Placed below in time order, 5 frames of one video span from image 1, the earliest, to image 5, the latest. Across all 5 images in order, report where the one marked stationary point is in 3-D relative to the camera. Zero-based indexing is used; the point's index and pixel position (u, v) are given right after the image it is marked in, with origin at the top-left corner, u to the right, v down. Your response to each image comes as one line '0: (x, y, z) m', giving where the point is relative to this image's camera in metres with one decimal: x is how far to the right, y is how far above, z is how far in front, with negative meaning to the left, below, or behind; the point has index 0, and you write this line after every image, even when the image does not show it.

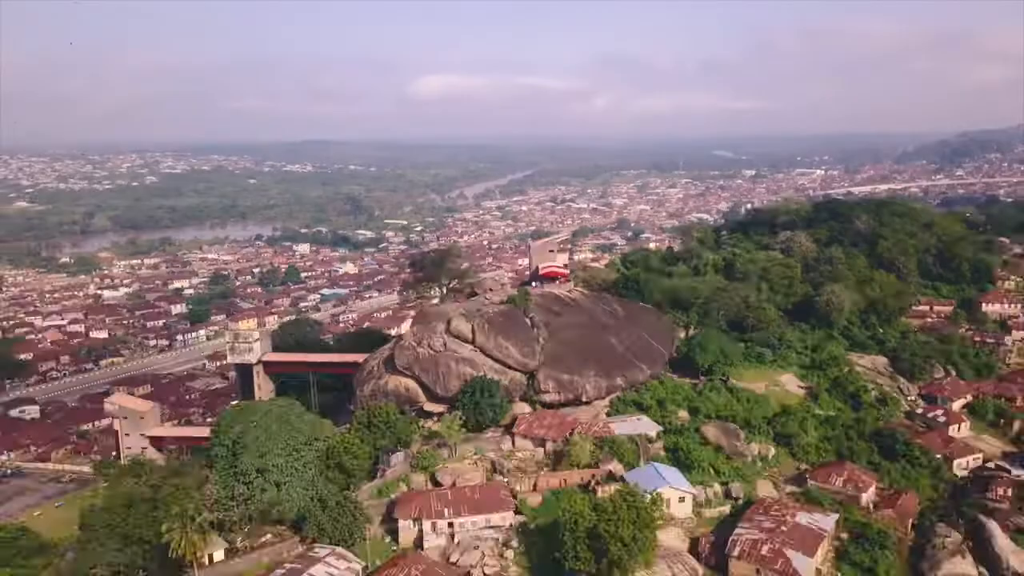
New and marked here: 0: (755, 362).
0: (+2.8, -0.9, +17.5) m
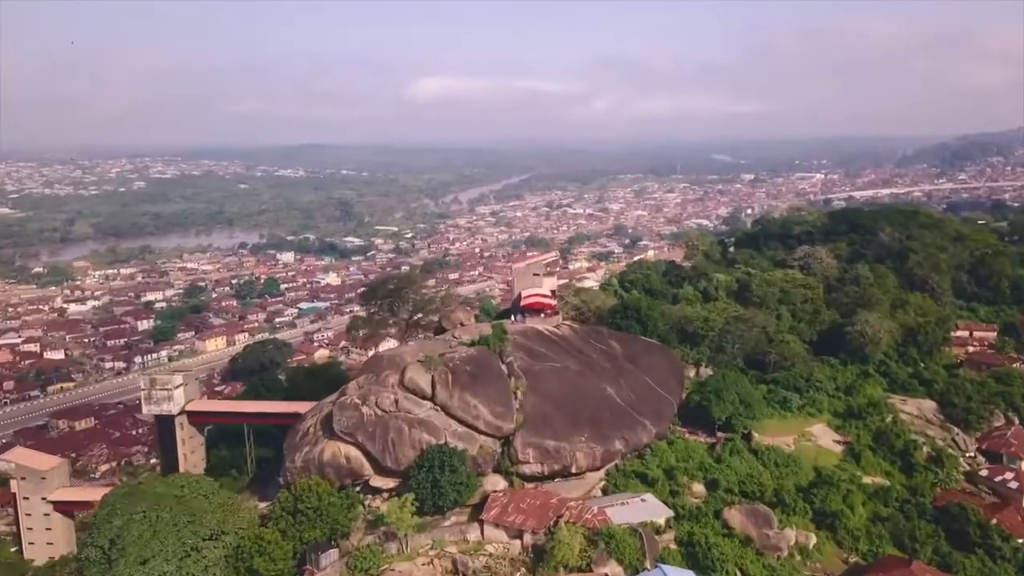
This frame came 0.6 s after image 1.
0: (+2.6, -1.2, +14.8) m
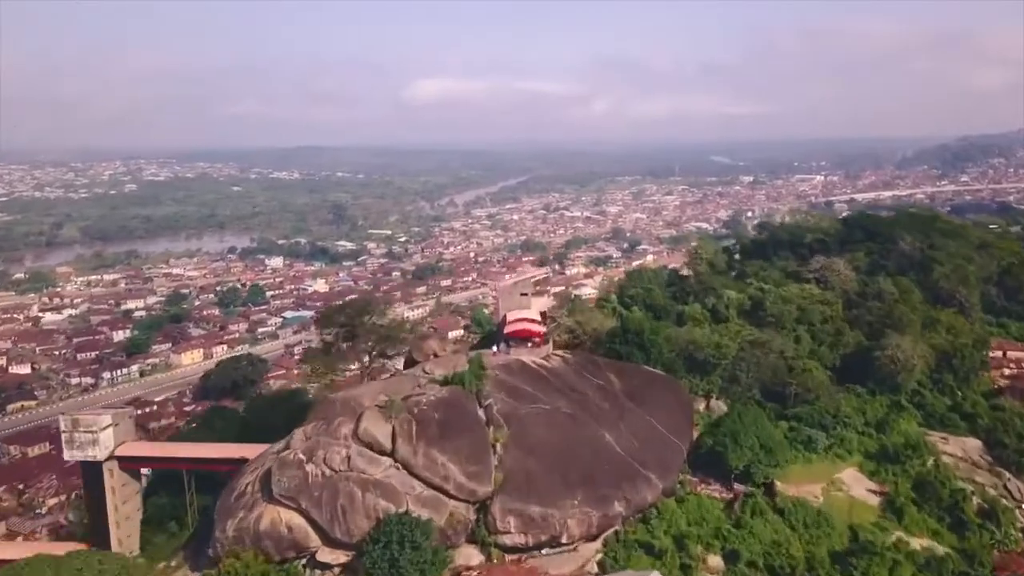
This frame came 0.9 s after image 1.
0: (+2.5, -1.4, +13.0) m
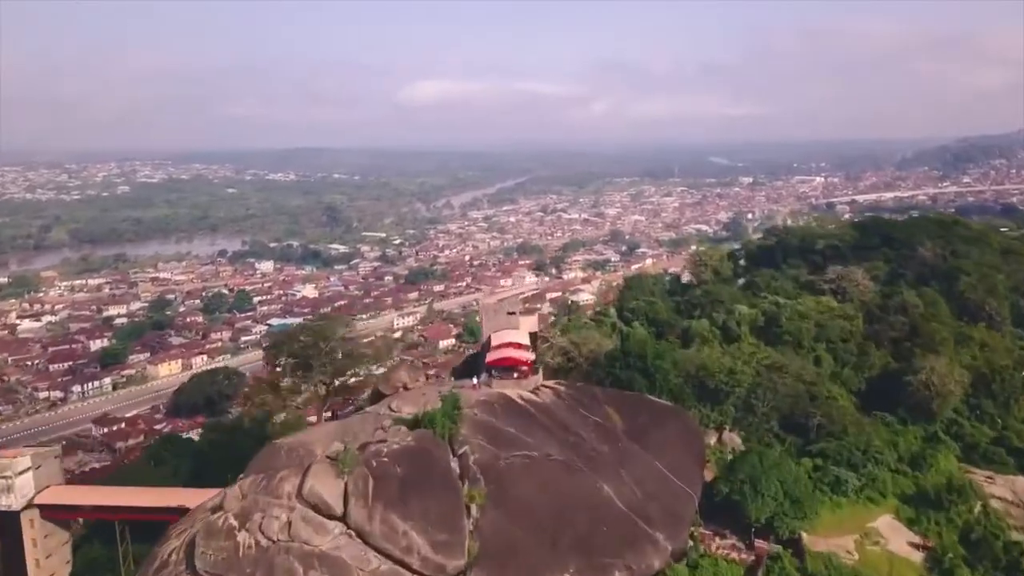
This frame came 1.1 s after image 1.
0: (+2.4, -1.5, +11.5) m
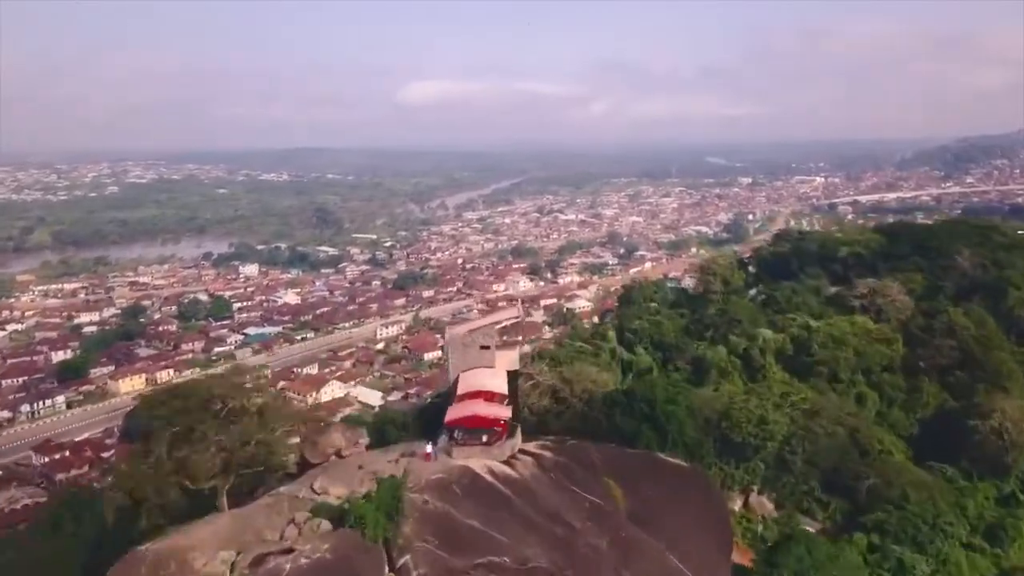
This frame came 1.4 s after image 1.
0: (+2.2, -1.7, +9.1) m
